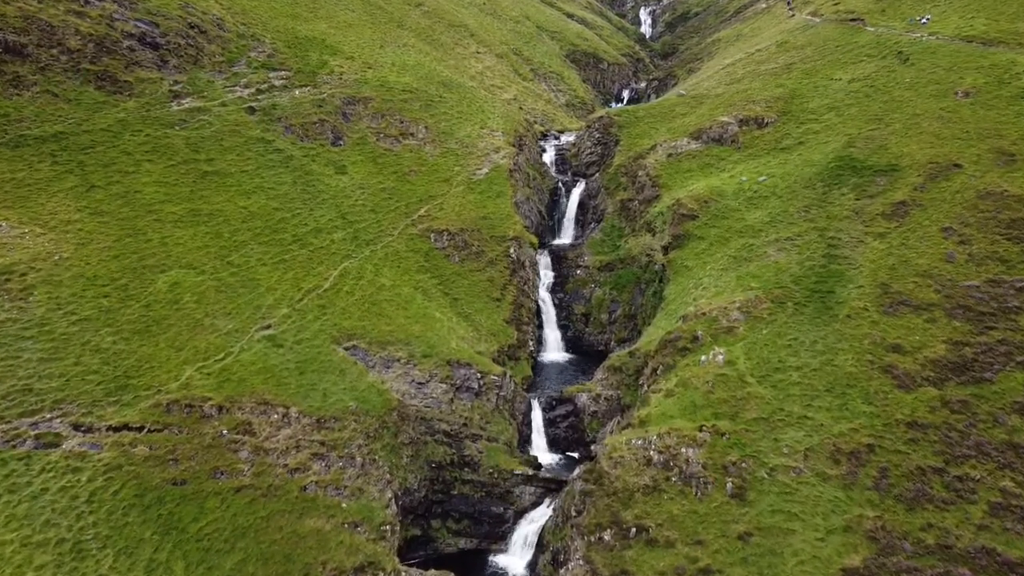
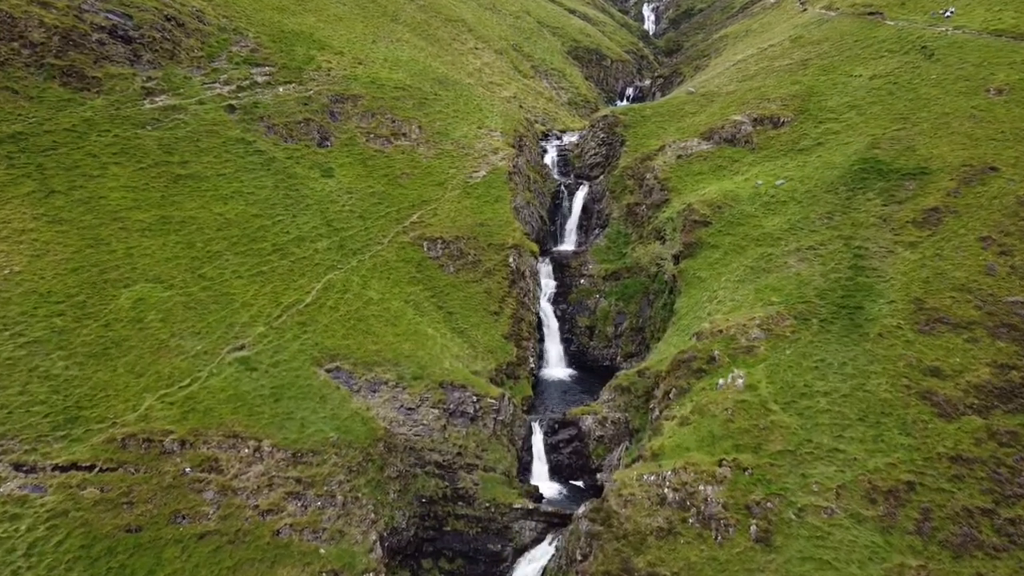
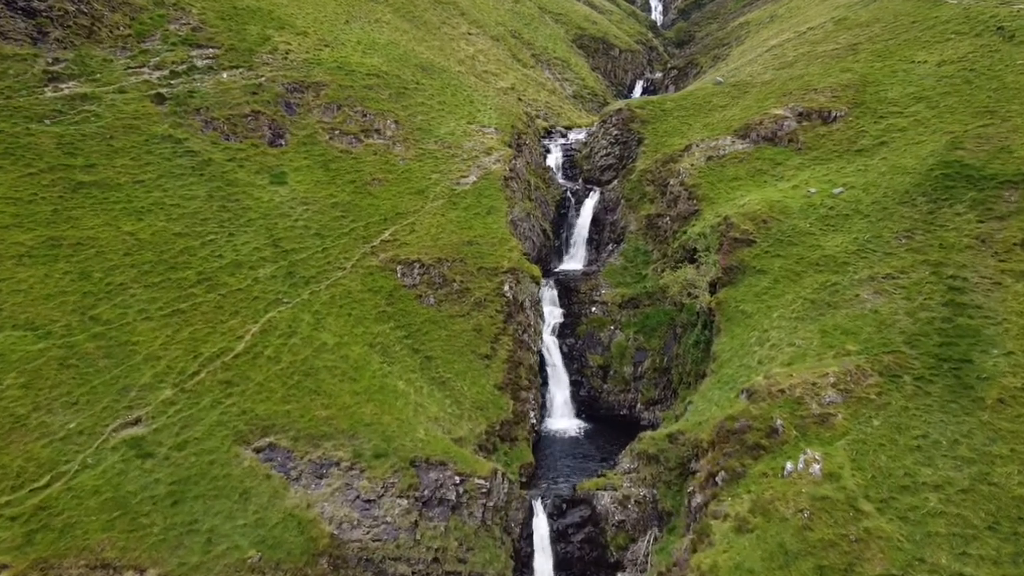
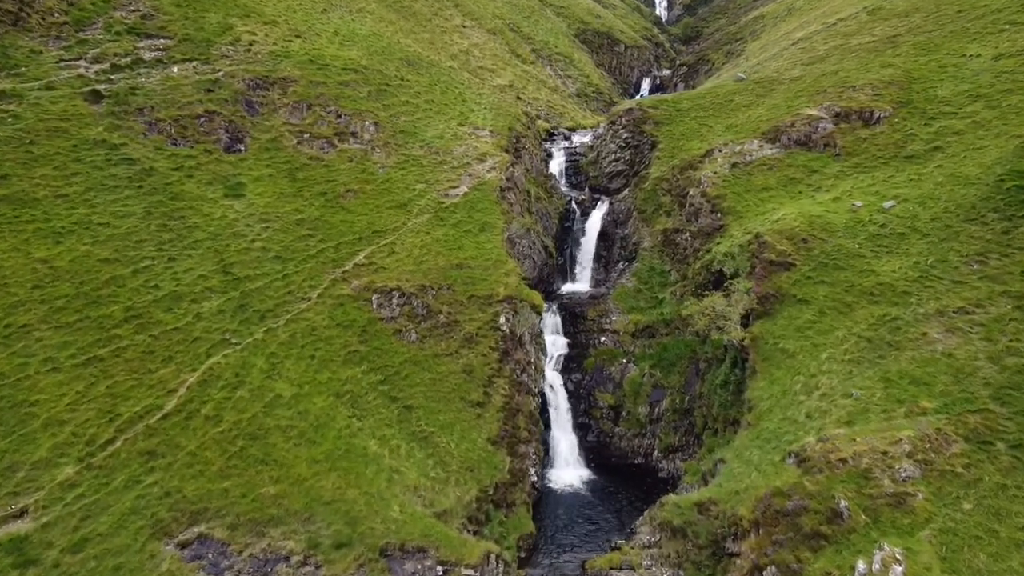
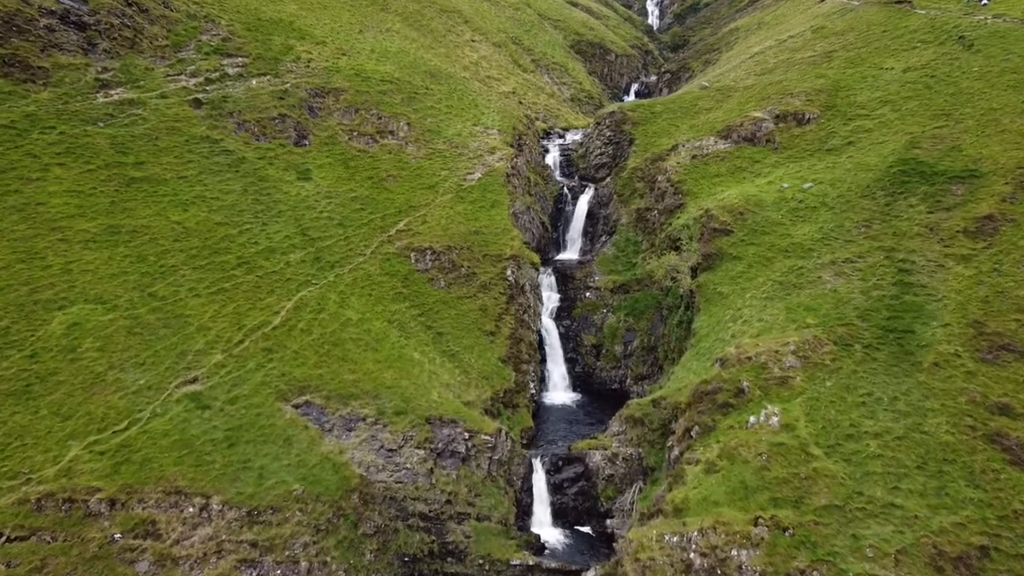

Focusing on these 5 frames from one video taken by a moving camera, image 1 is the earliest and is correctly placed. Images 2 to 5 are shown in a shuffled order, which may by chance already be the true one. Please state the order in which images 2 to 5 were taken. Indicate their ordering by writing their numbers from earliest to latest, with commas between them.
2, 5, 3, 4
